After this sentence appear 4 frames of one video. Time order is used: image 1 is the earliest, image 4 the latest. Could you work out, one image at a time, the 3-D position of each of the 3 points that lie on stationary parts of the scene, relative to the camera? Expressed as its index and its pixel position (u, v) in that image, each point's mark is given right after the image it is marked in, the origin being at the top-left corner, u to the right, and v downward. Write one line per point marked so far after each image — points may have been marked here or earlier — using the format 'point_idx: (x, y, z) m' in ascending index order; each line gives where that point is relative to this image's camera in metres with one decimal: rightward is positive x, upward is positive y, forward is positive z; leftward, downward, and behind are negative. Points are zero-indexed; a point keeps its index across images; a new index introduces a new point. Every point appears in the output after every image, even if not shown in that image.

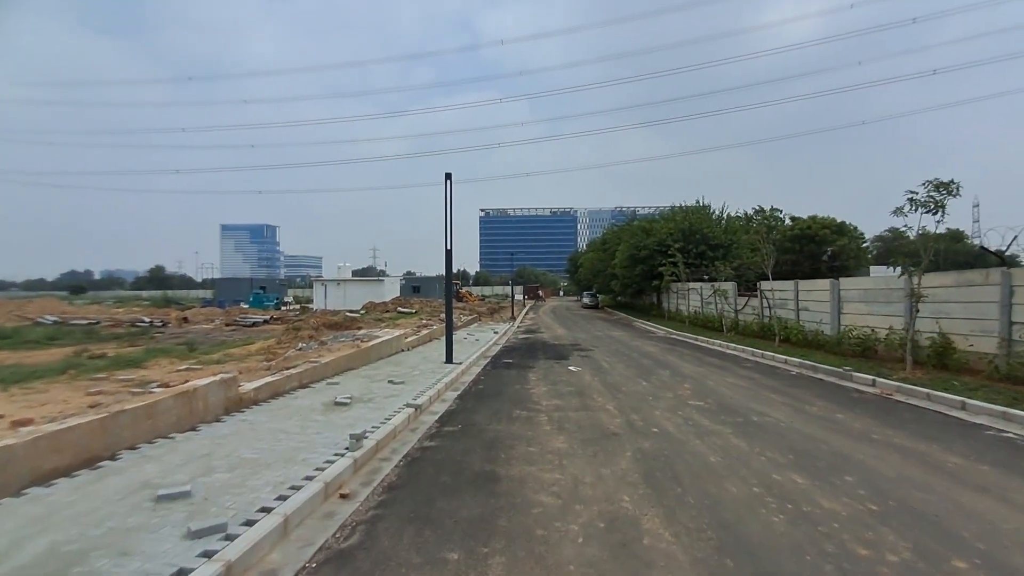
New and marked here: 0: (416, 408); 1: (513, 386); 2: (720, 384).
0: (-1.8, -2.3, +9.4) m
1: (0.0, -2.4, +12.5) m
2: (+5.1, -2.4, +12.3) m
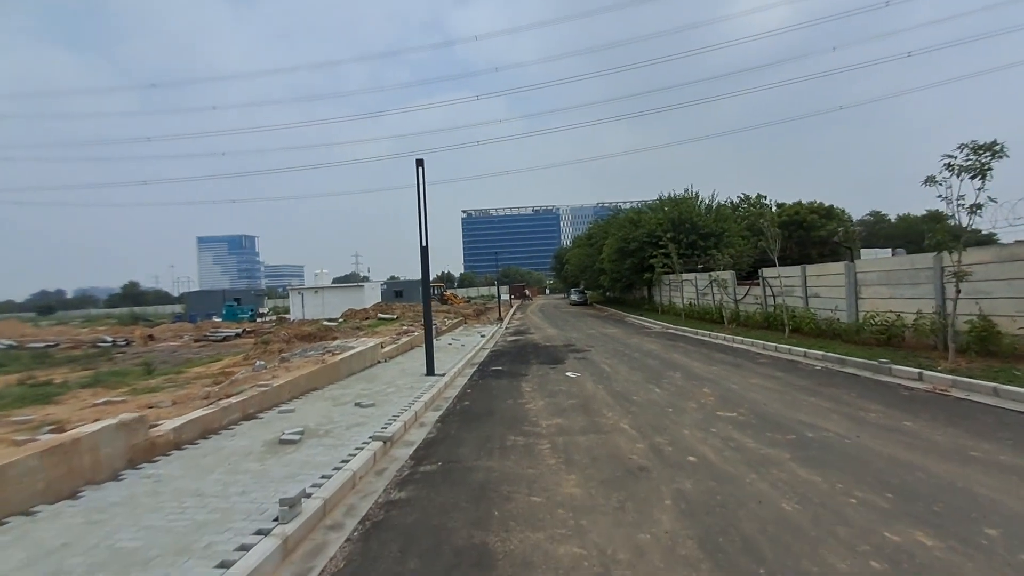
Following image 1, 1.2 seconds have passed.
0: (-1.9, -2.3, +7.5) m
1: (-0.2, -2.4, +10.7) m
2: (+4.9, -2.1, +10.6) m
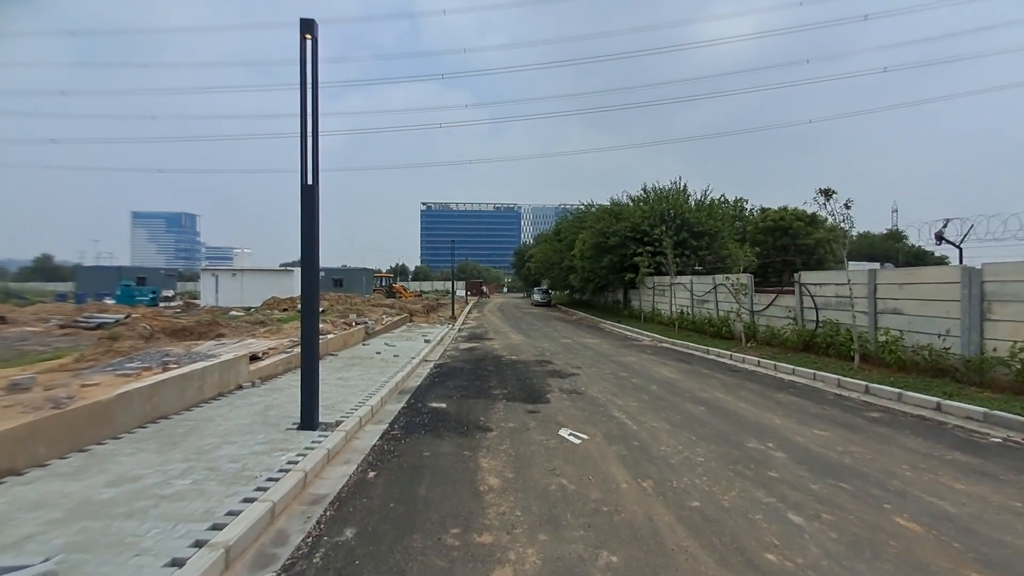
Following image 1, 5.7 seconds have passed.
0: (-2.1, -2.0, +1.1) m
1: (-0.7, -2.2, +4.4) m
2: (+4.4, -2.2, +4.8) m
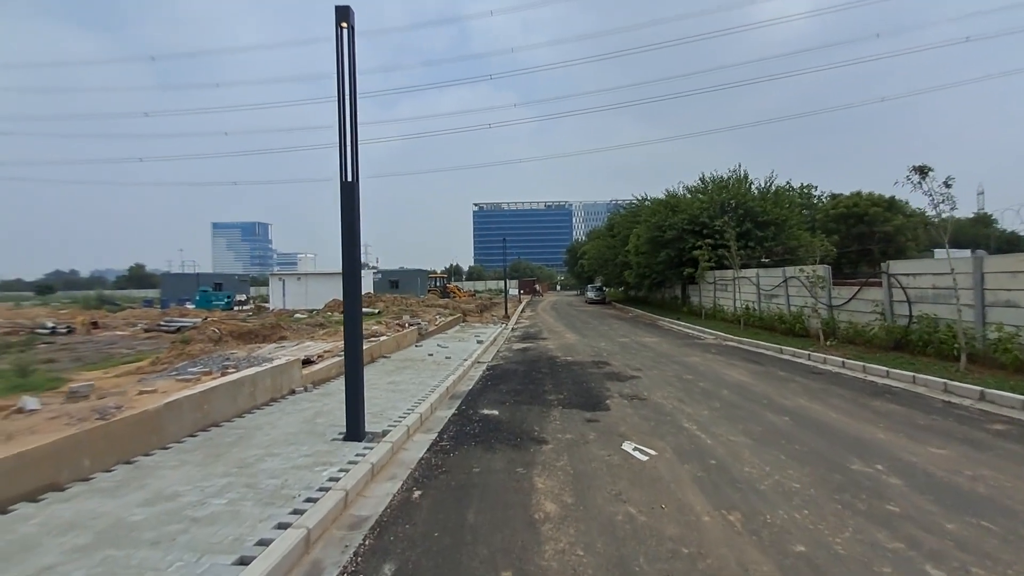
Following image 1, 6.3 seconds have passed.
0: (-2.0, -2.0, +0.7) m
1: (-0.2, -2.2, +3.8) m
2: (+4.9, -2.1, +3.7) m
